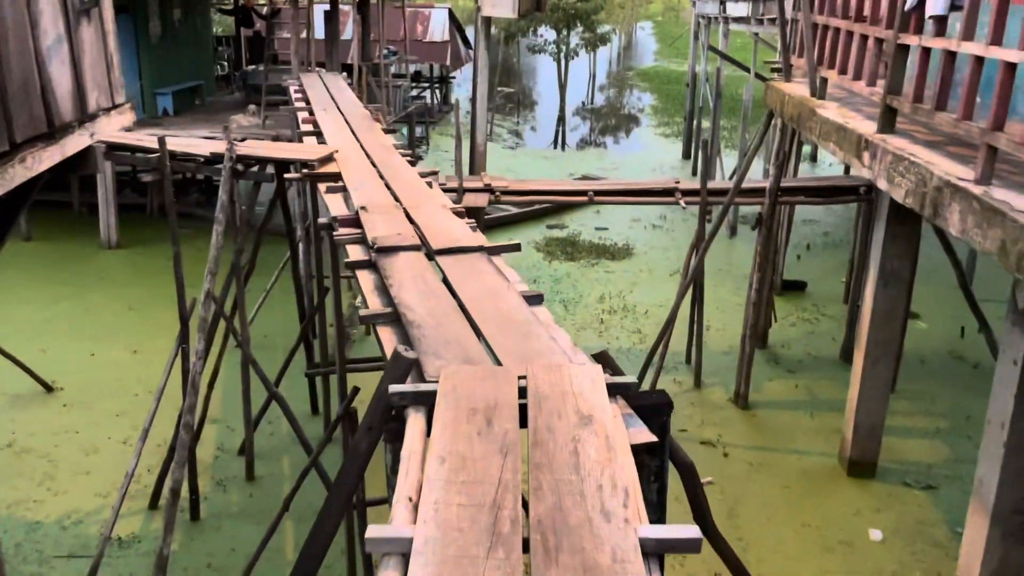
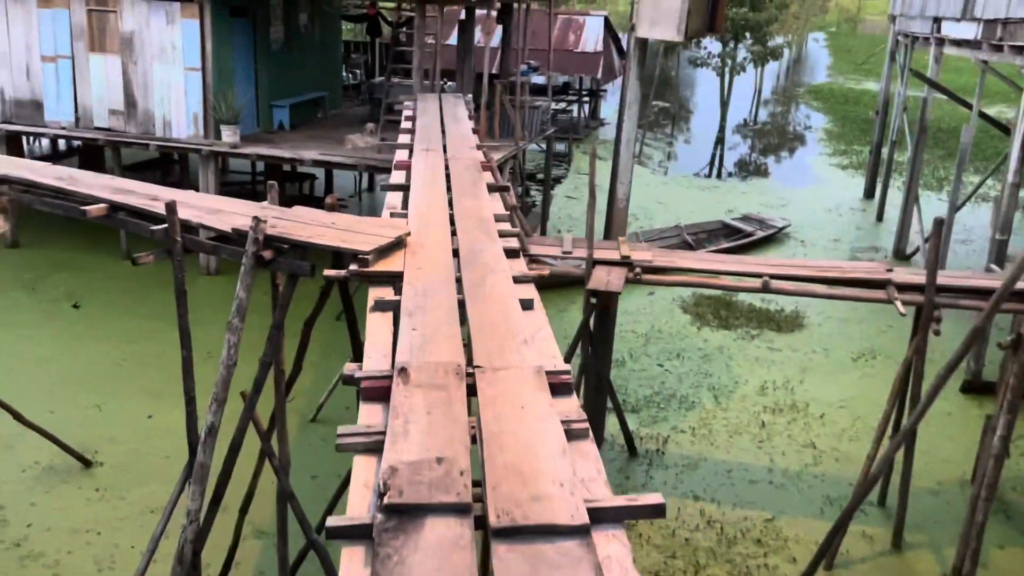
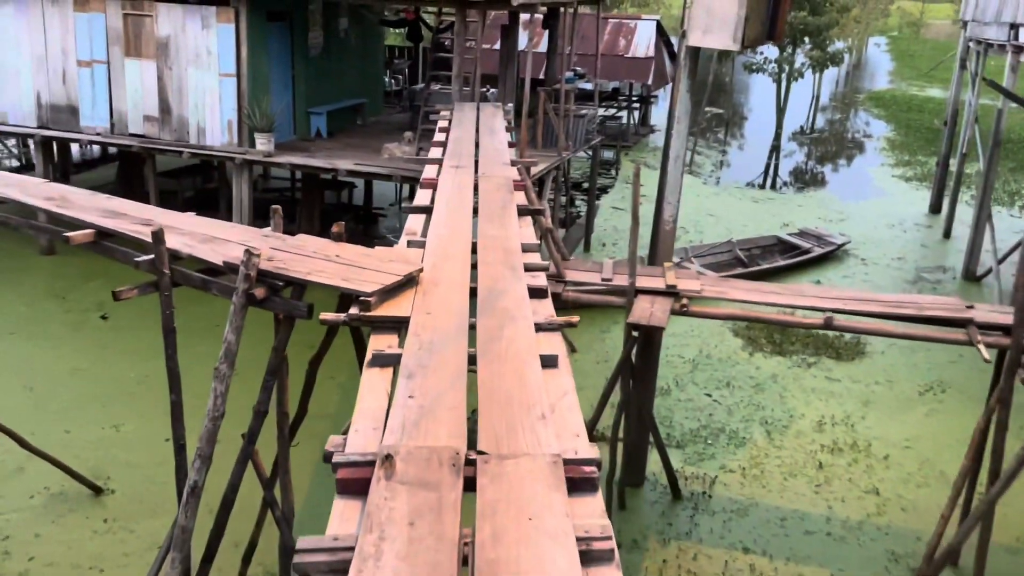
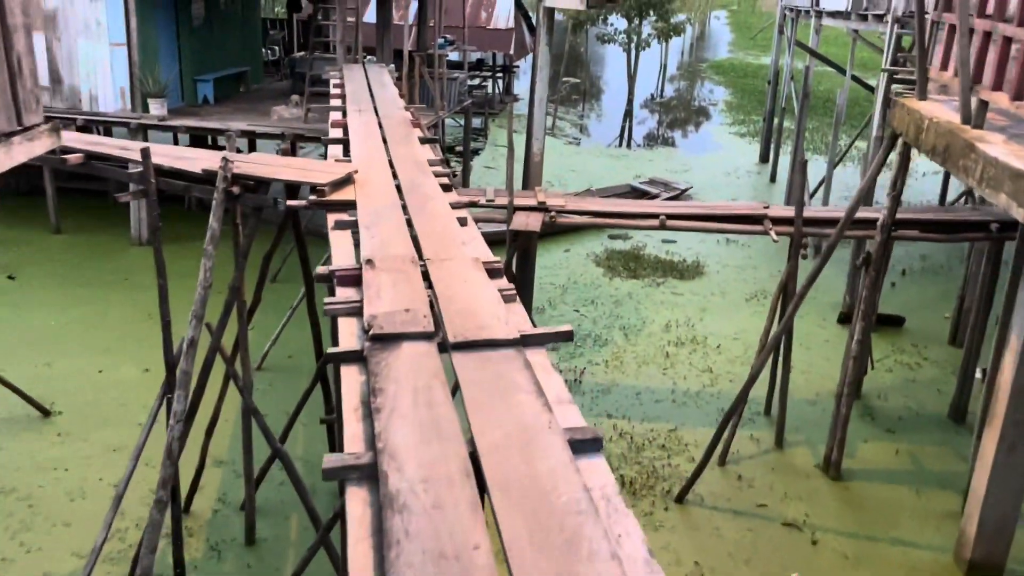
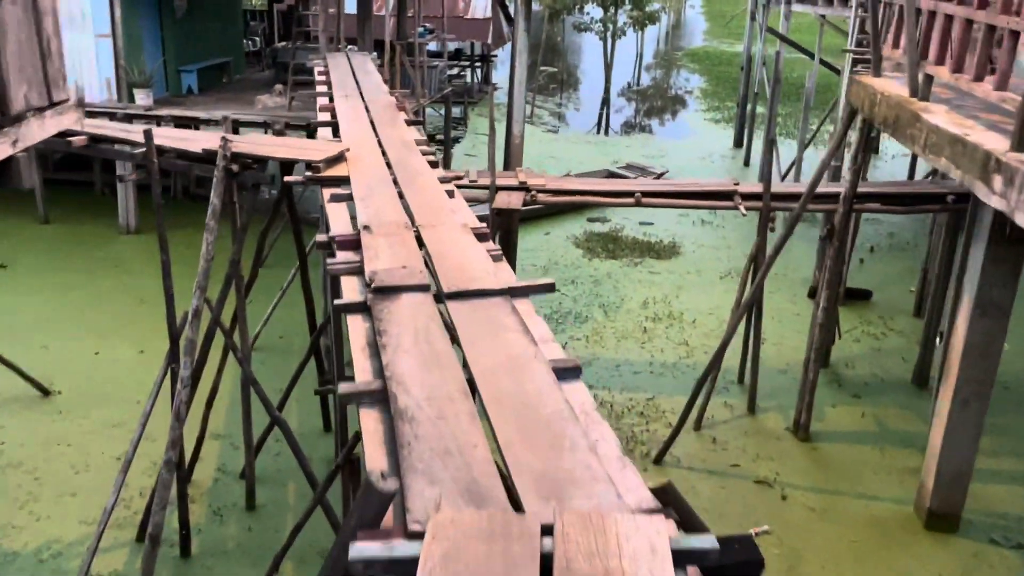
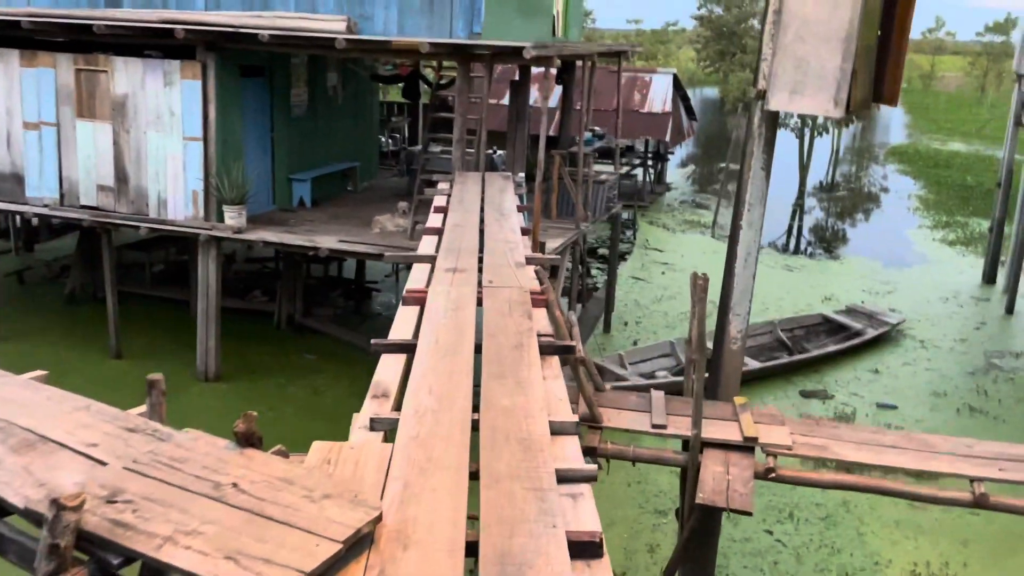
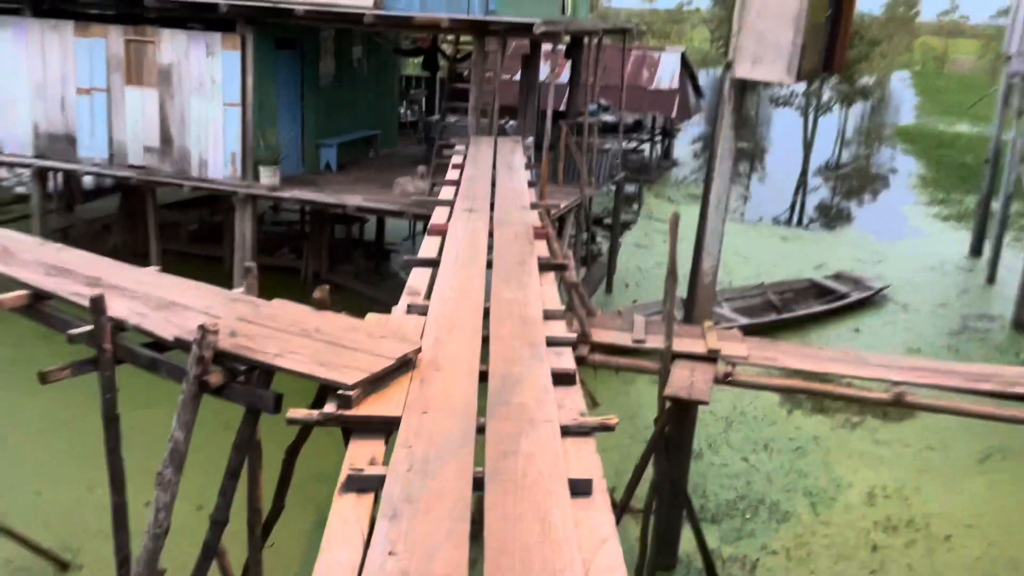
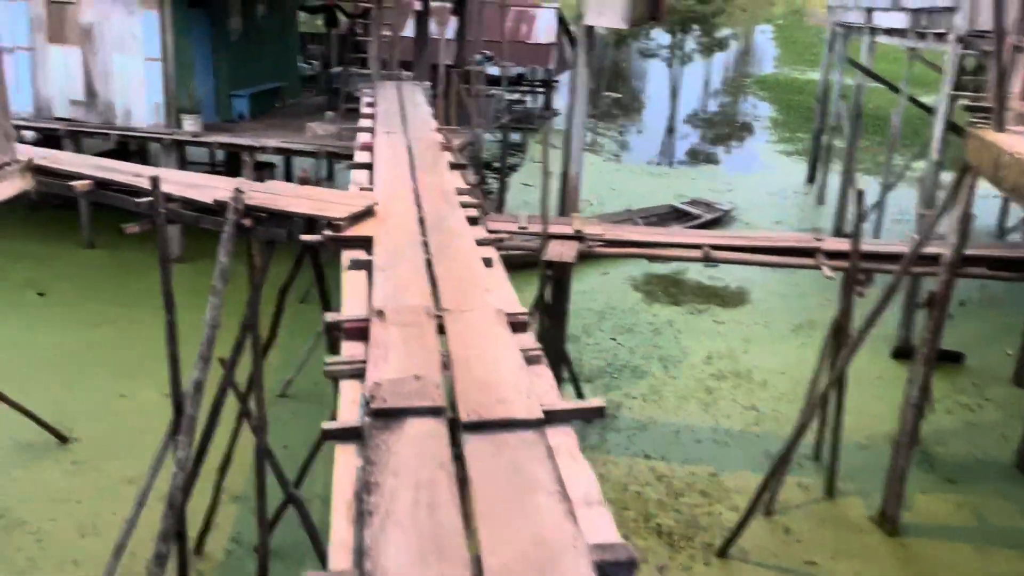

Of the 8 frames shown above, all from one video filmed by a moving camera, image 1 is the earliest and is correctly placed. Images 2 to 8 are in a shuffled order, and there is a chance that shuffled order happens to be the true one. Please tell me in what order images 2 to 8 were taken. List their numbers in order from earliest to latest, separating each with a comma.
5, 4, 8, 2, 3, 7, 6
